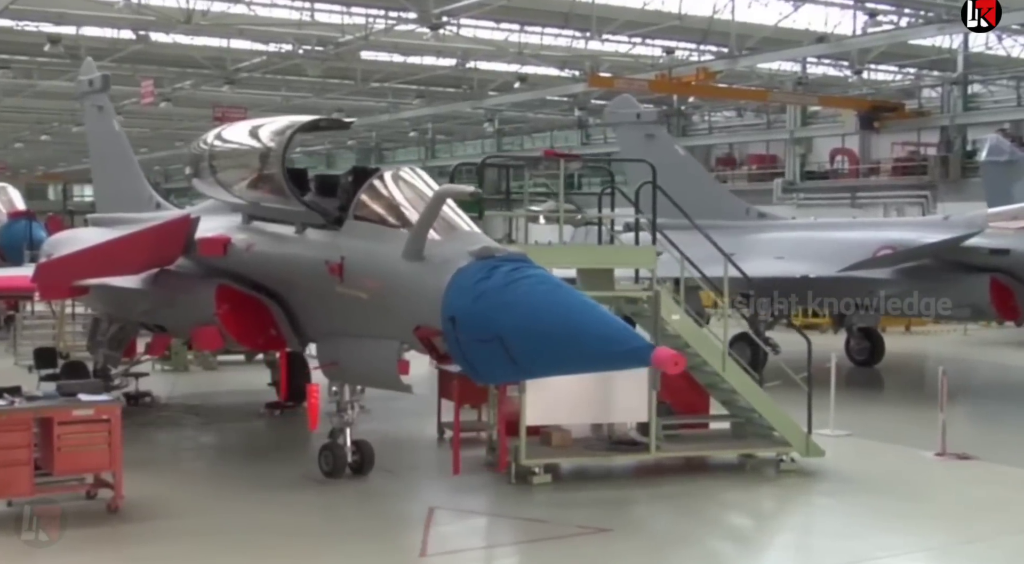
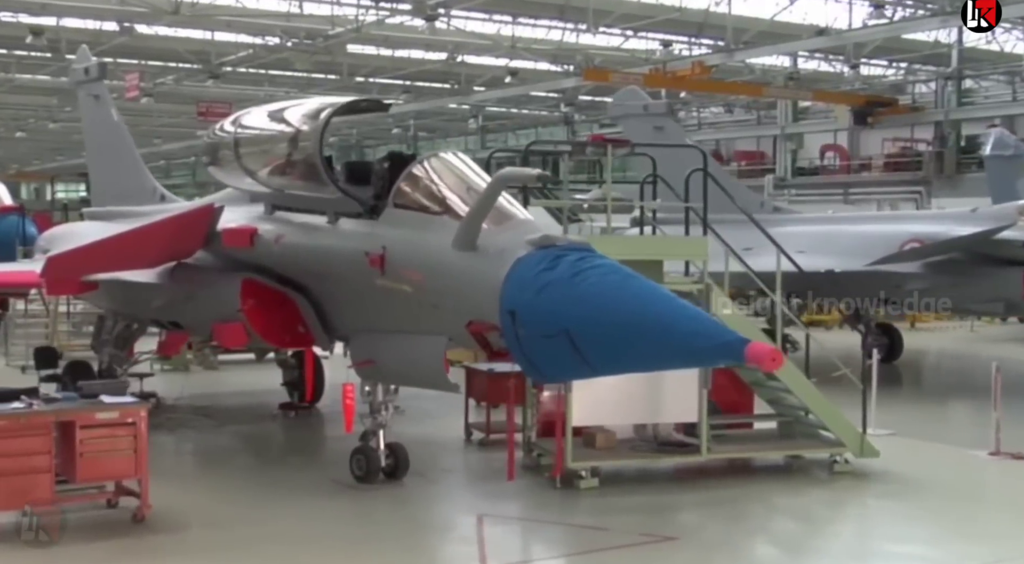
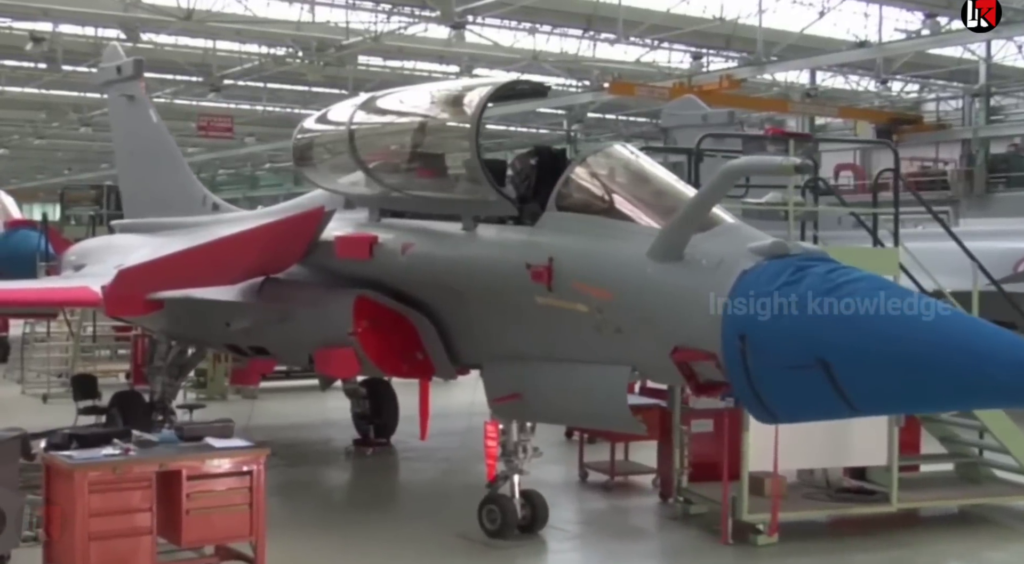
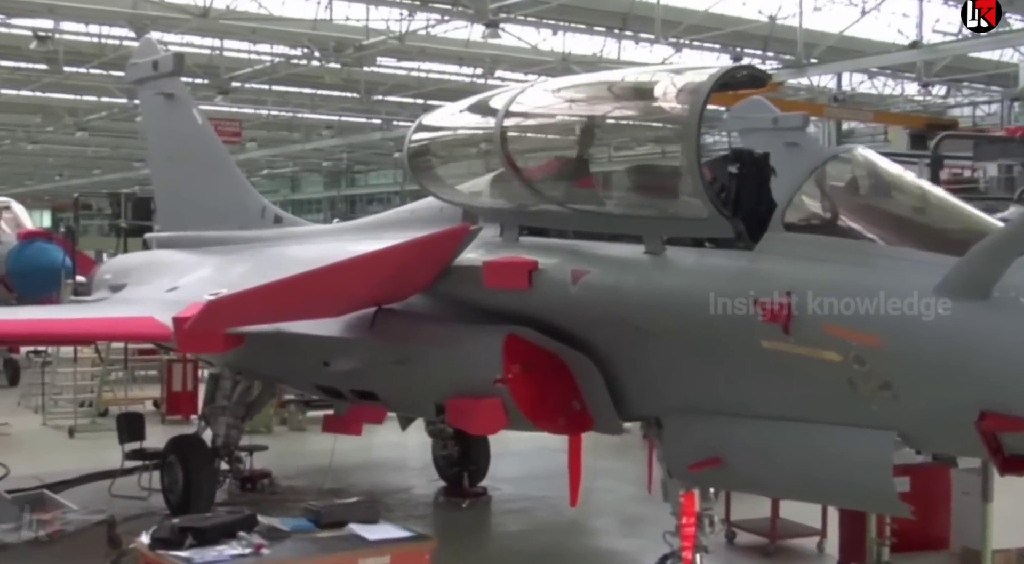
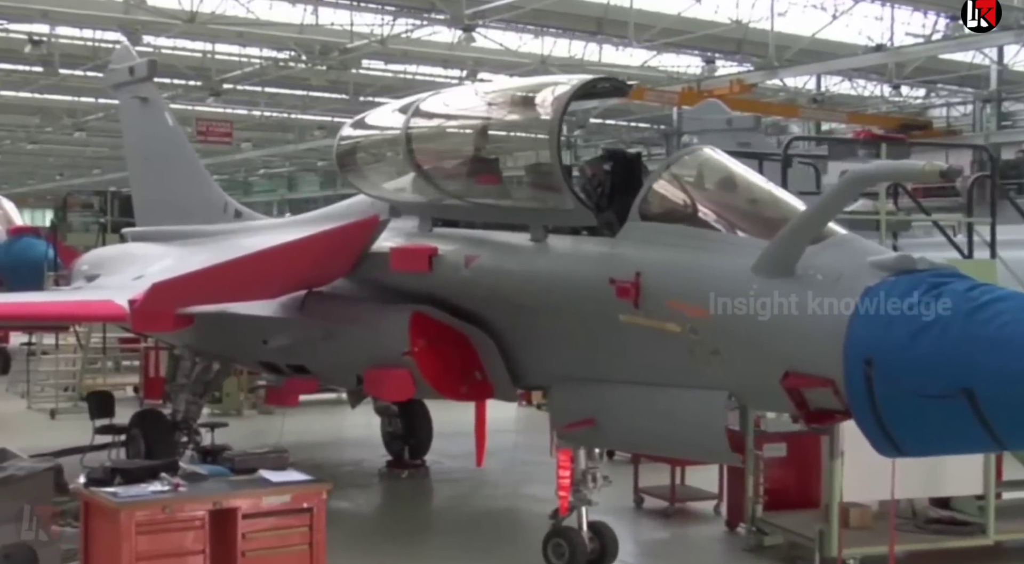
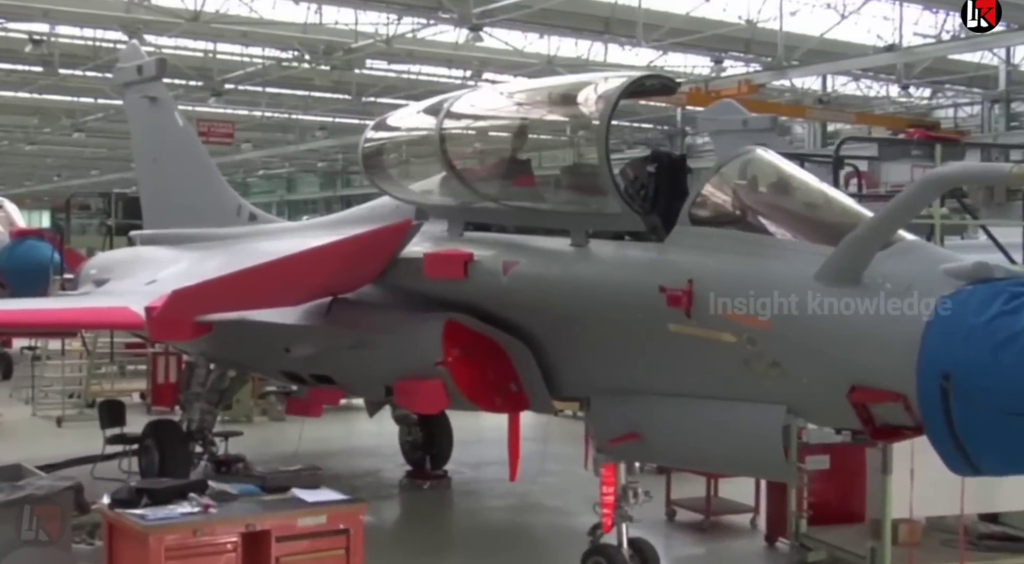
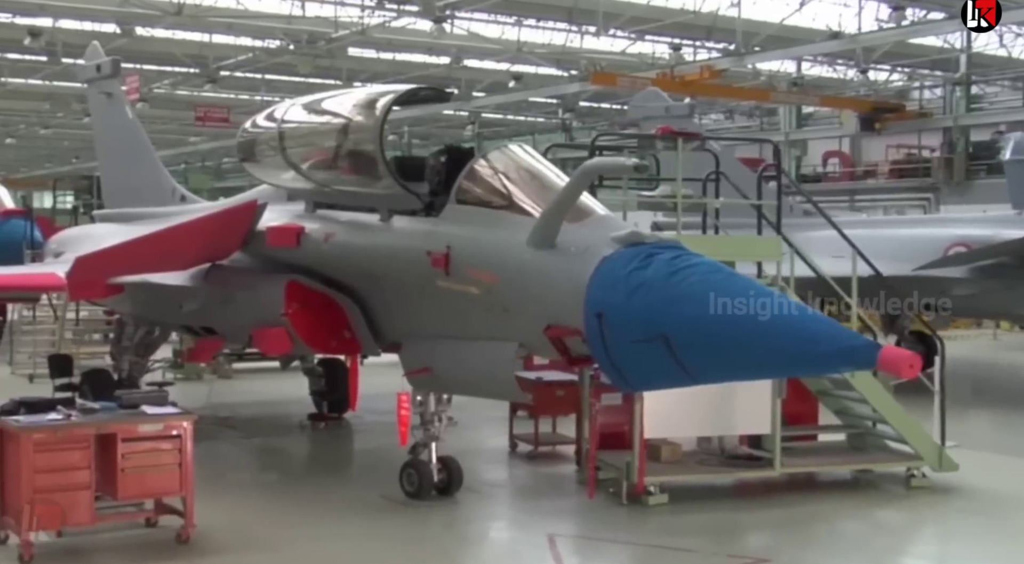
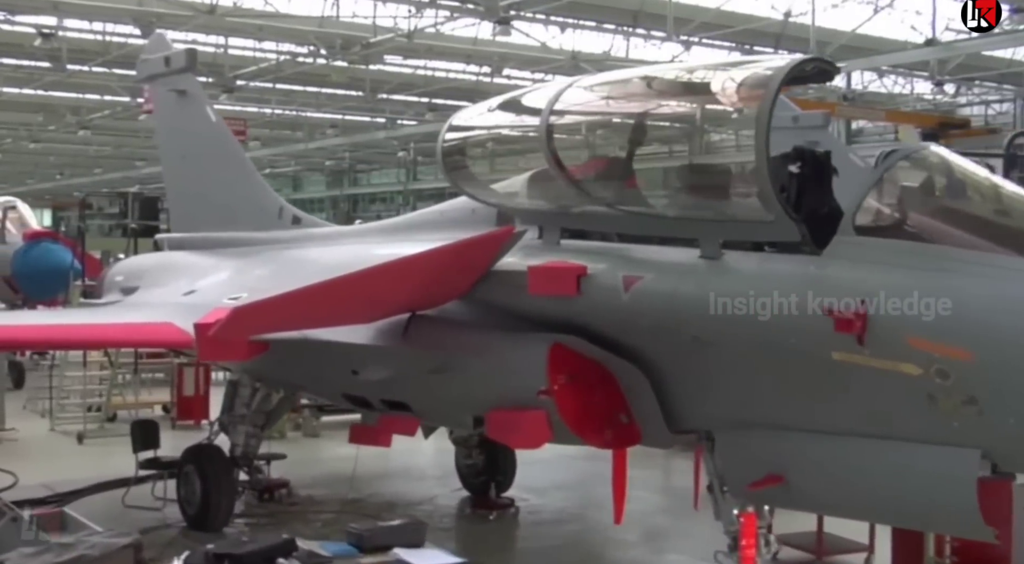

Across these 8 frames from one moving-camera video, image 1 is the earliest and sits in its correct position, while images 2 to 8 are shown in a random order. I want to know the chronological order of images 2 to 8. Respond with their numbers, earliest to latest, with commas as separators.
2, 7, 3, 5, 6, 4, 8
